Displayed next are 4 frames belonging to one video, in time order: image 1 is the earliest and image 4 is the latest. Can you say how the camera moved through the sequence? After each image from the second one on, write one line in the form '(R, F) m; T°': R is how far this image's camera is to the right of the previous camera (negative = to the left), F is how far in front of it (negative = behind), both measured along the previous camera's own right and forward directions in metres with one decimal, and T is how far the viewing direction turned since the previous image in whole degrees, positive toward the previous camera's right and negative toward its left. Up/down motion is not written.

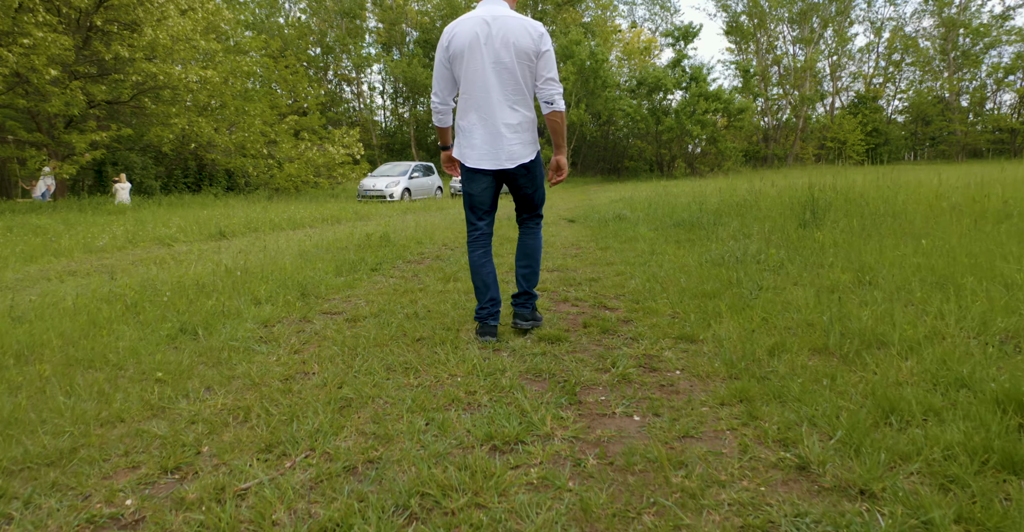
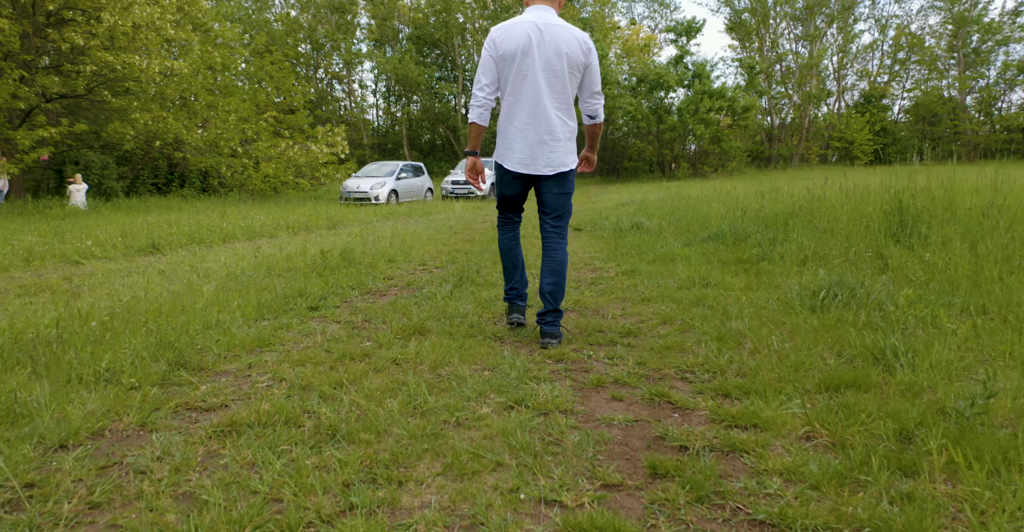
(0.0, +2.0) m; 0°
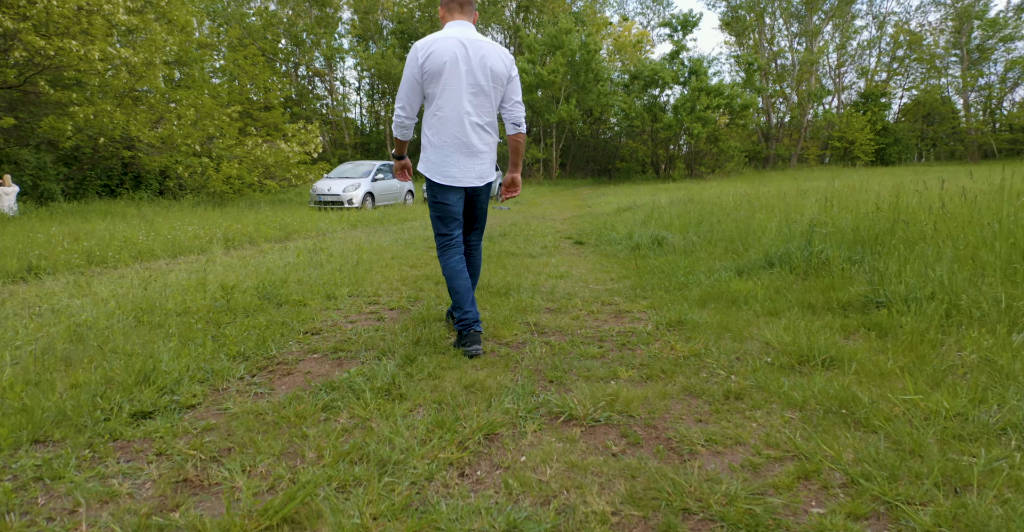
(0.0, +2.1) m; +1°
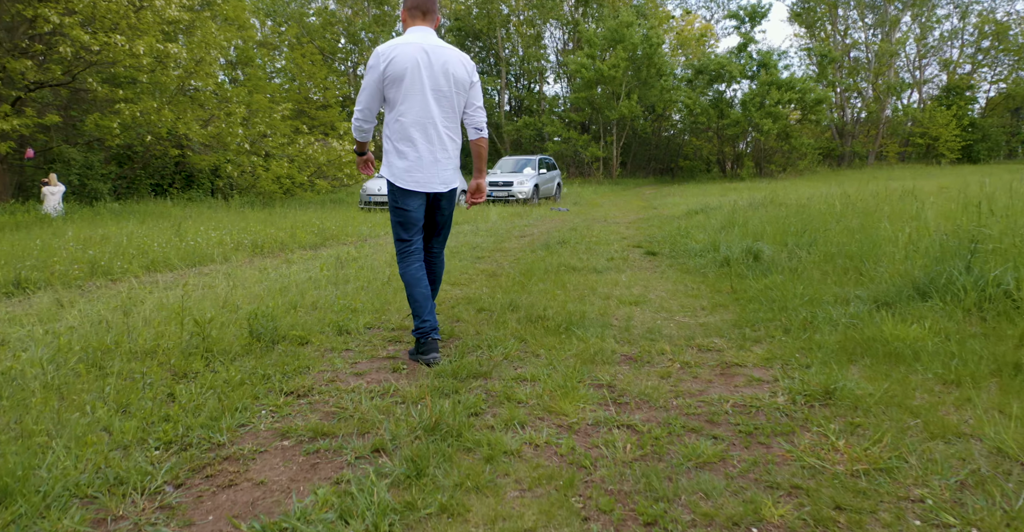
(0.0, +1.2) m; -5°
